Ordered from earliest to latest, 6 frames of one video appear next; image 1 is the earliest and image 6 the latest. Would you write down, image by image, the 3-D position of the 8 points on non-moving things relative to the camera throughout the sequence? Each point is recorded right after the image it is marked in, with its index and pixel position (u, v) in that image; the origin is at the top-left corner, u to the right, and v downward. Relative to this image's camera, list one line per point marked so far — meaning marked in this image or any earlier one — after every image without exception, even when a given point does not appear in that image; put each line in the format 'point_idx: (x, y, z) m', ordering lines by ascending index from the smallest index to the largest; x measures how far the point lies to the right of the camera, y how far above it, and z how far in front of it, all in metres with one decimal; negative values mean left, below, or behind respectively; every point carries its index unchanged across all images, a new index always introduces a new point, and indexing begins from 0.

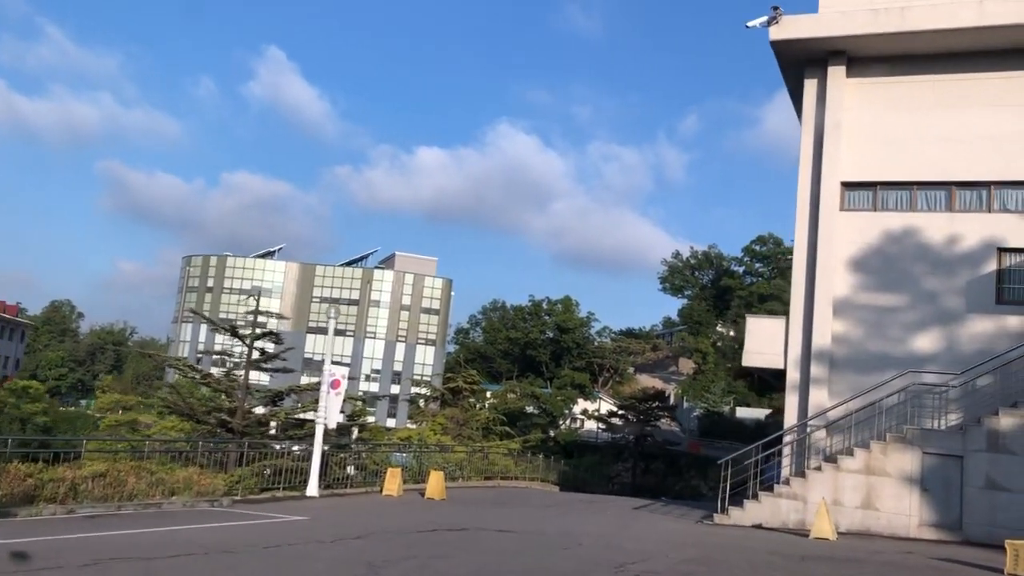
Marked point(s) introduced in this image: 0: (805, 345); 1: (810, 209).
0: (+5.9, -1.2, +18.4) m
1: (+6.2, +1.6, +18.8) m
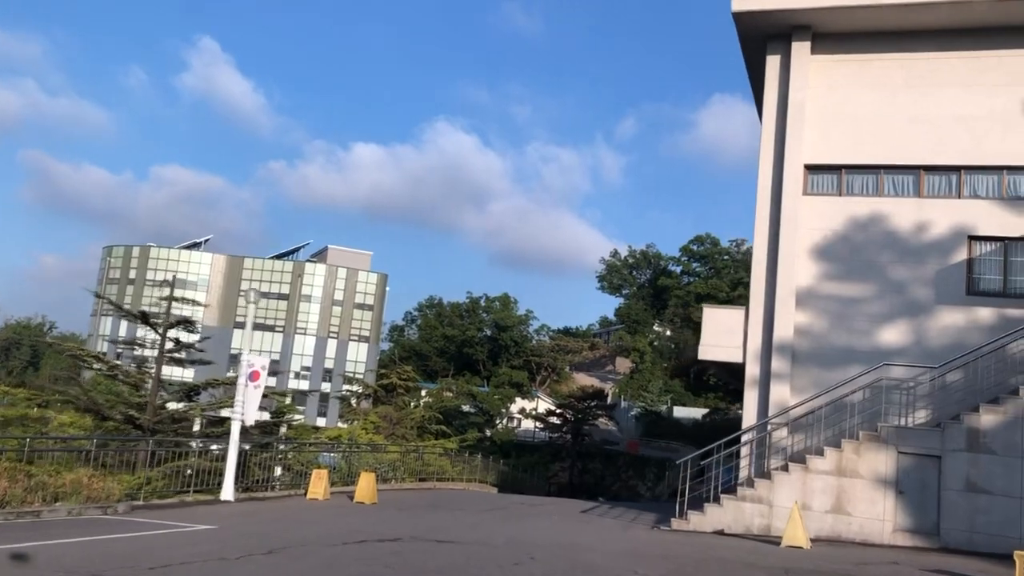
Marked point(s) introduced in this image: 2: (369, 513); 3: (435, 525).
0: (+4.8, -0.9, +17.2) m
1: (+5.1, +1.8, +17.7) m
2: (-2.6, -4.1, +16.3) m
3: (-1.3, -4.0, +15.2) m
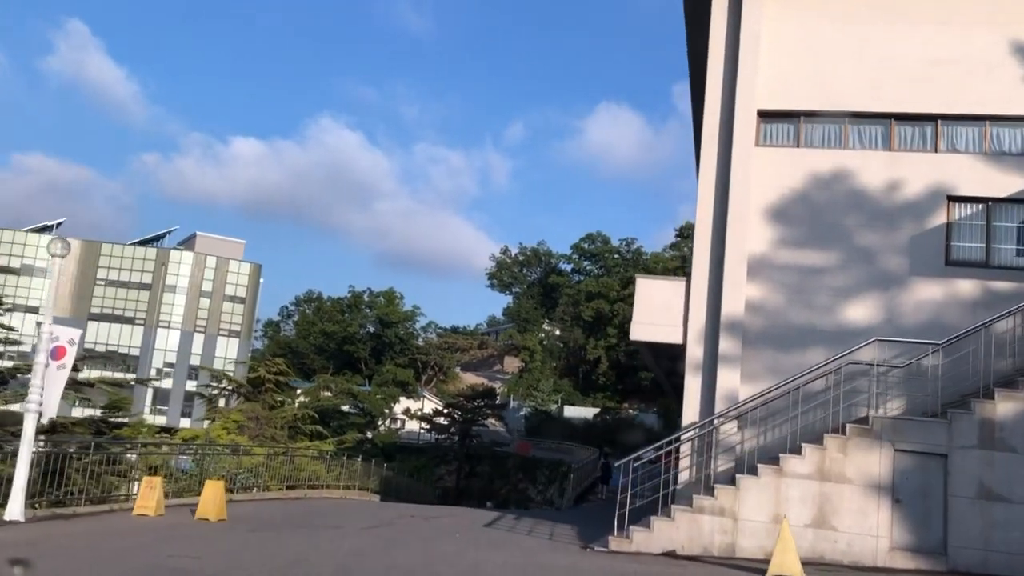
0: (+3.1, -0.4, +14.3) m
1: (+3.4, +2.4, +14.8) m
2: (-4.1, -3.4, +12.5) m
3: (-2.7, -3.3, +11.5) m
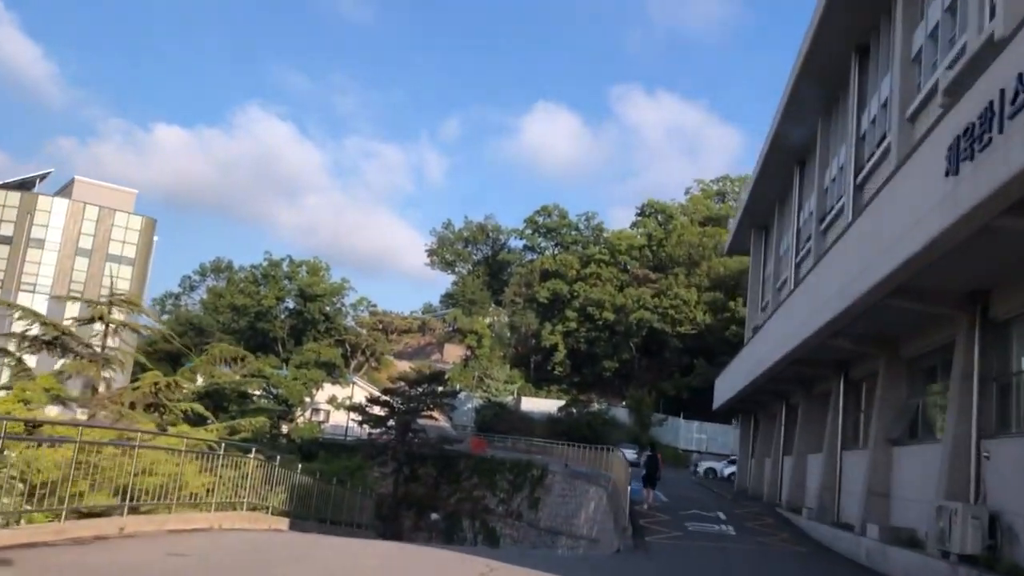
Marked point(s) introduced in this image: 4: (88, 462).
0: (+4.3, +1.6, +3.6) m
1: (+4.6, +4.4, +4.1) m
2: (-2.8, -1.2, +1.2) m
3: (-1.3, -1.2, +0.3) m
4: (-5.9, -2.4, +12.6) m
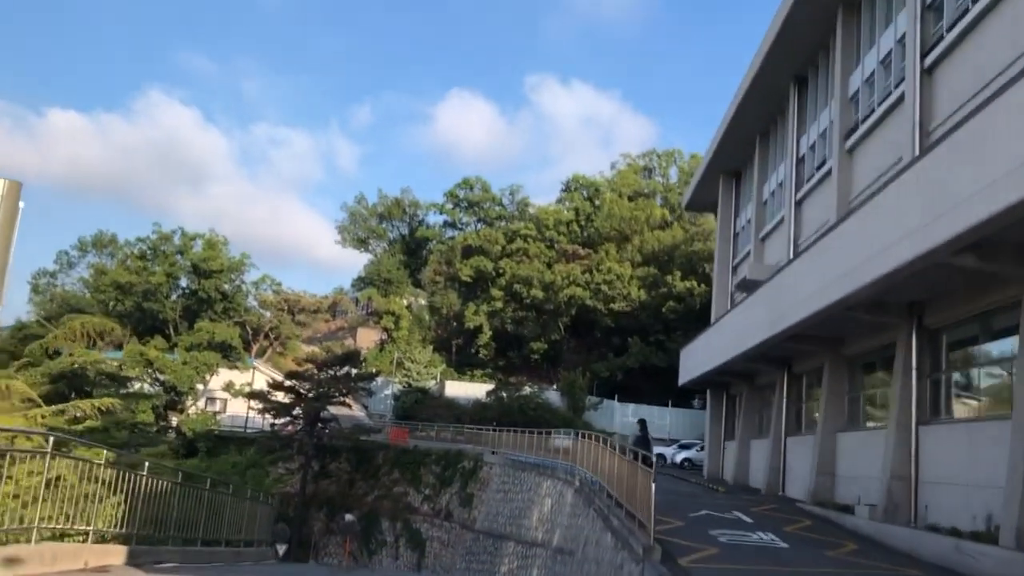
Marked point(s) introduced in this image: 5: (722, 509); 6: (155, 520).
0: (+5.0, +2.7, -1.2) m
1: (+5.2, +5.4, -0.7) m
2: (-1.9, -0.2, -4.3) m
3: (-0.4, -0.2, -5.0) m
4: (-6.1, -1.3, +6.8) m
5: (+3.5, -3.7, +15.1) m
6: (-5.6, -3.2, +13.5) m
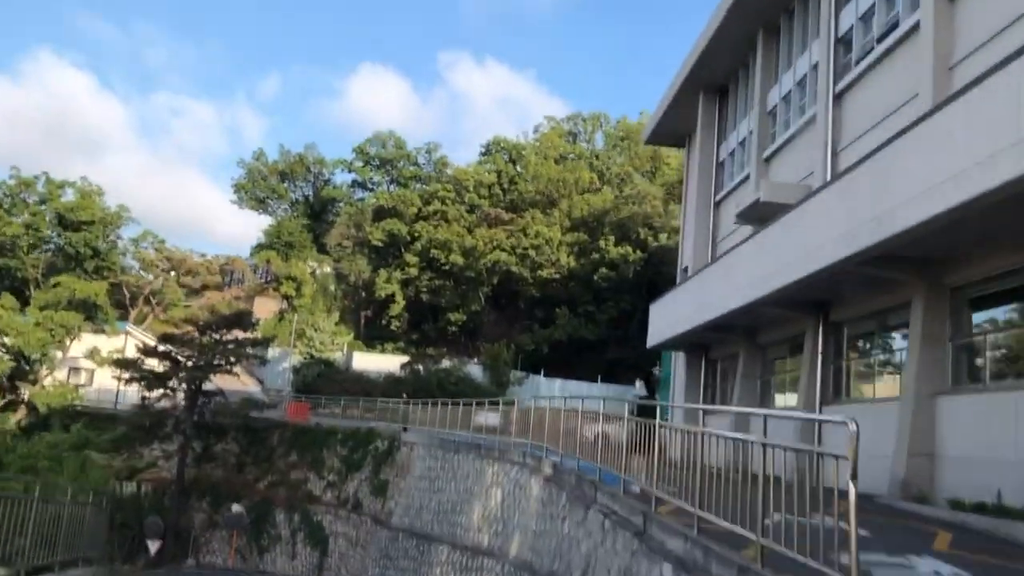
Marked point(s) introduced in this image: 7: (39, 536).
0: (+6.3, +3.6, -6.3) m
1: (+6.5, +6.4, -5.8) m
2: (-0.3, +0.7, -10.0) m
3: (+1.3, +0.7, -10.6) m
4: (-5.6, -0.1, +0.6) m
5: (+3.0, -2.4, +9.9) m
6: (-5.9, -1.8, +7.4) m
7: (-6.9, -3.6, +14.1) m
